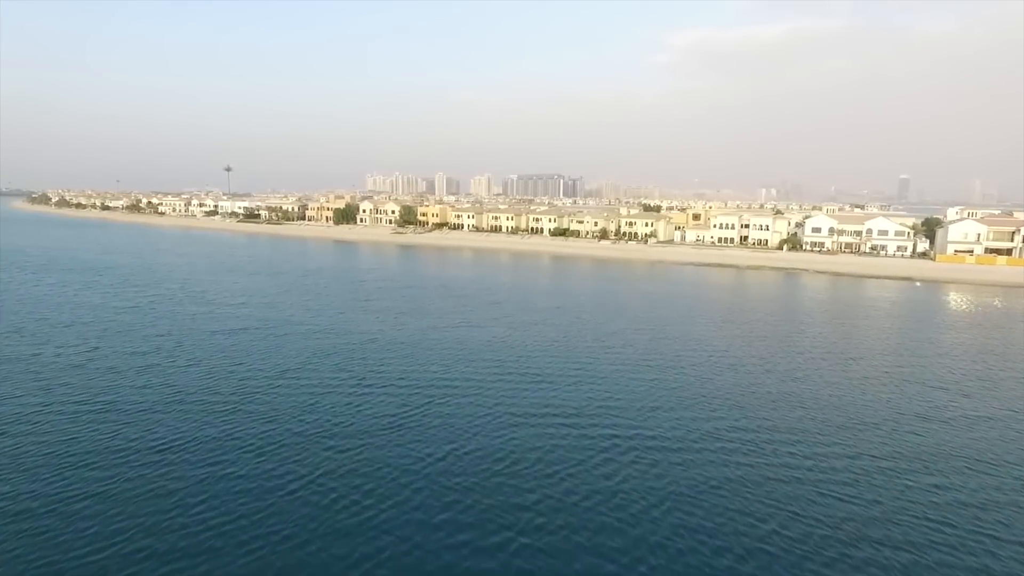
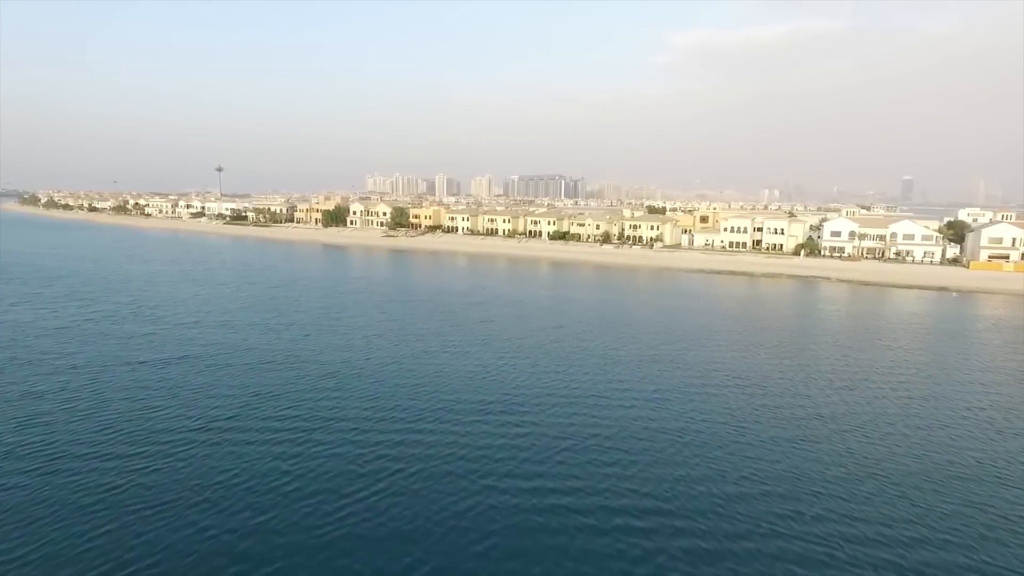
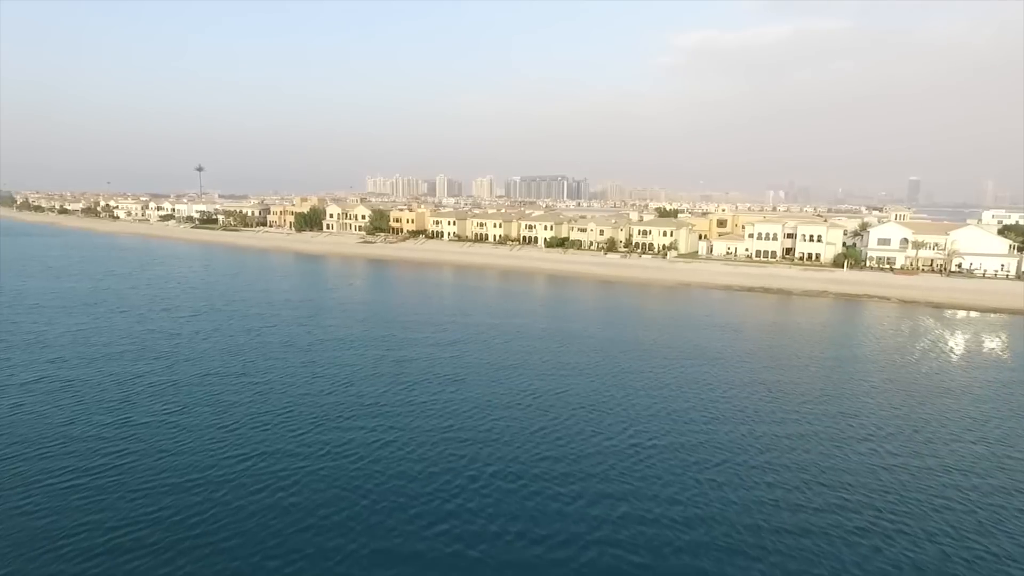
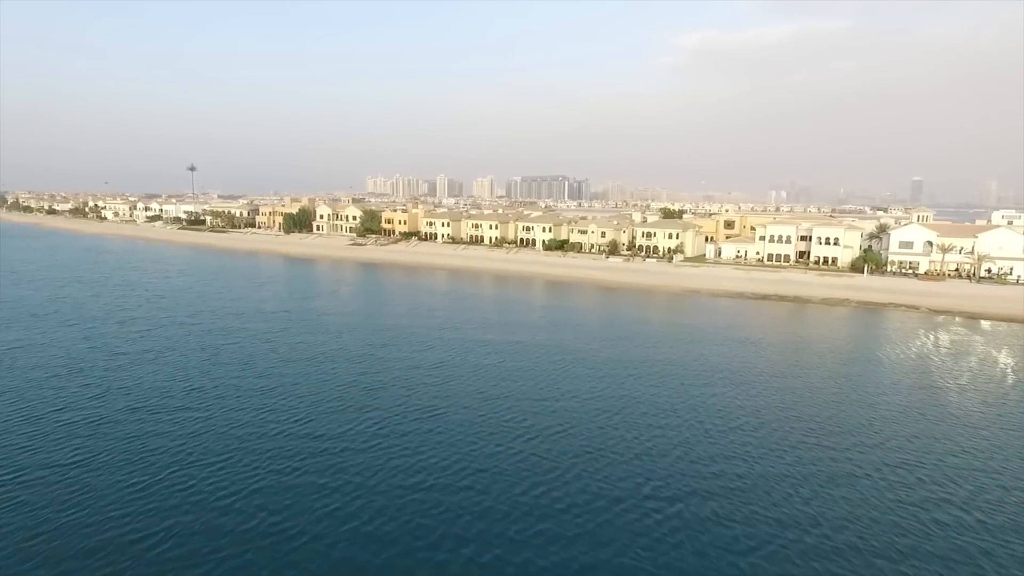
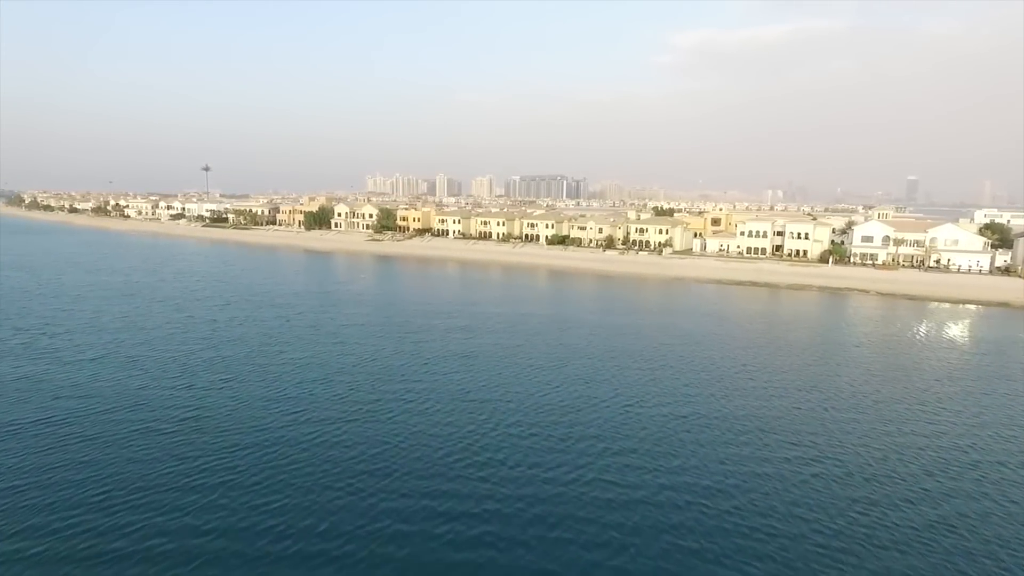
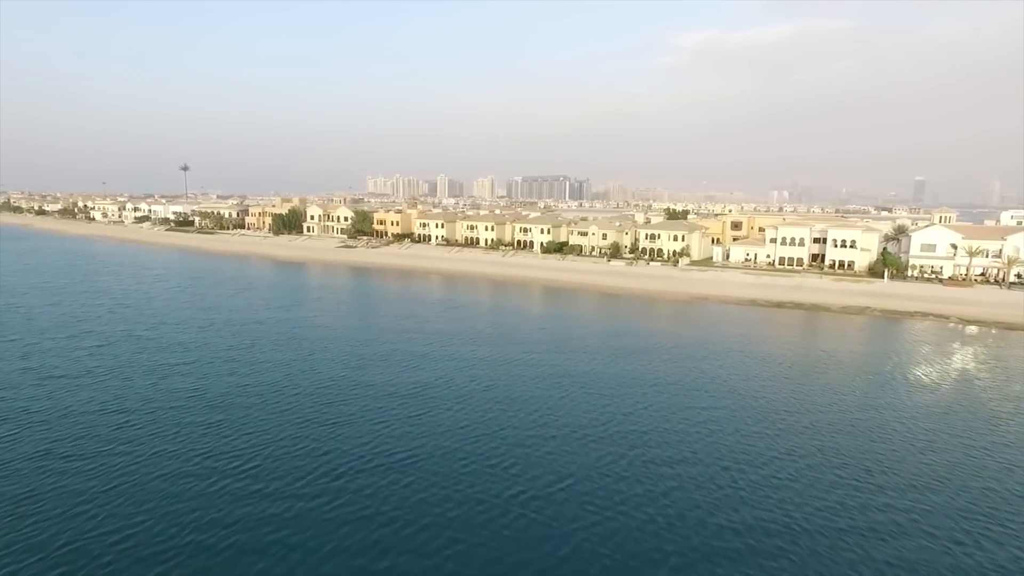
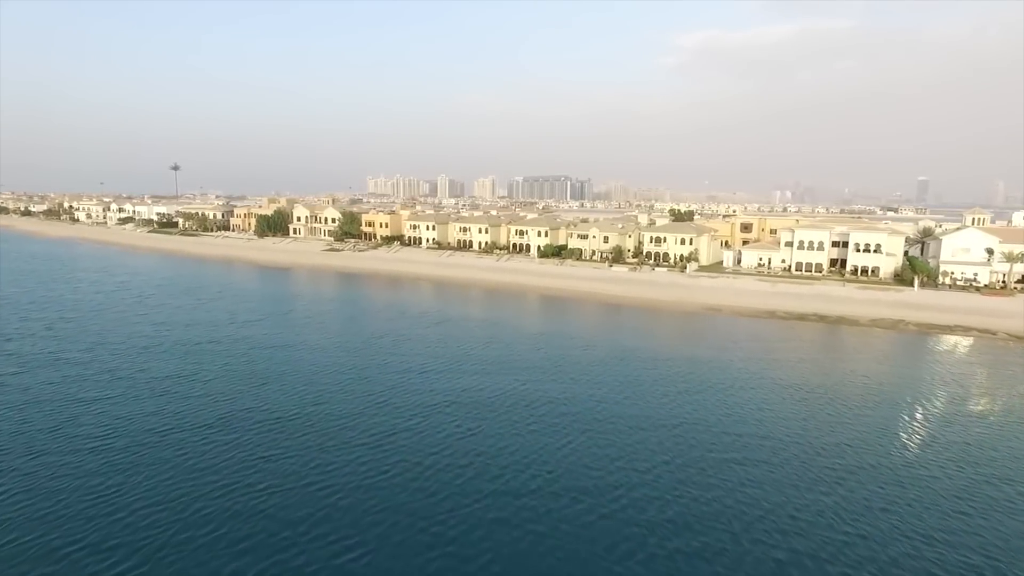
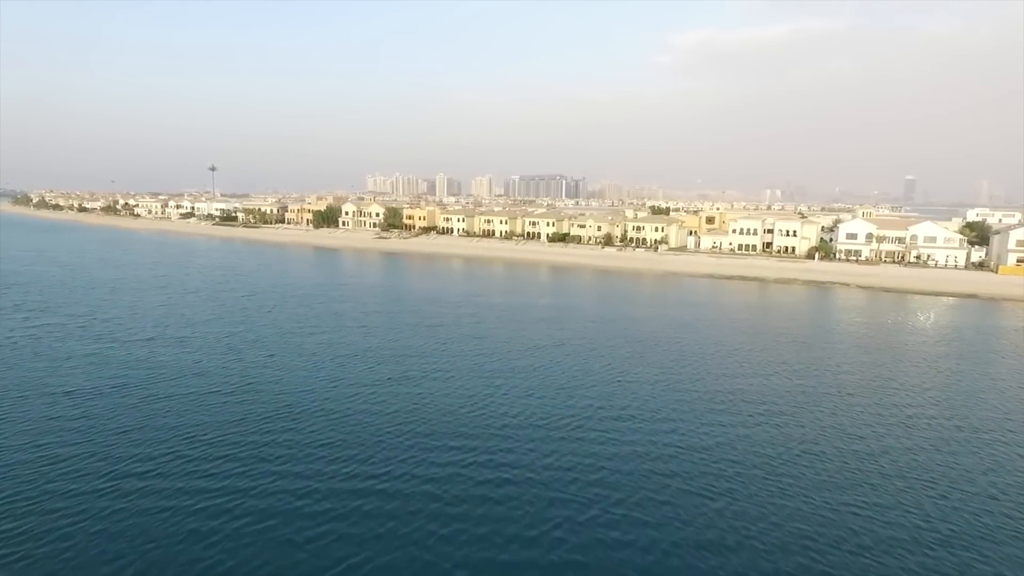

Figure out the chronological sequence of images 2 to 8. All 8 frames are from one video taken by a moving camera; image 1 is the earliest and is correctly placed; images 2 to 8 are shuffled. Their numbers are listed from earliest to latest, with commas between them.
2, 8, 5, 3, 4, 6, 7
